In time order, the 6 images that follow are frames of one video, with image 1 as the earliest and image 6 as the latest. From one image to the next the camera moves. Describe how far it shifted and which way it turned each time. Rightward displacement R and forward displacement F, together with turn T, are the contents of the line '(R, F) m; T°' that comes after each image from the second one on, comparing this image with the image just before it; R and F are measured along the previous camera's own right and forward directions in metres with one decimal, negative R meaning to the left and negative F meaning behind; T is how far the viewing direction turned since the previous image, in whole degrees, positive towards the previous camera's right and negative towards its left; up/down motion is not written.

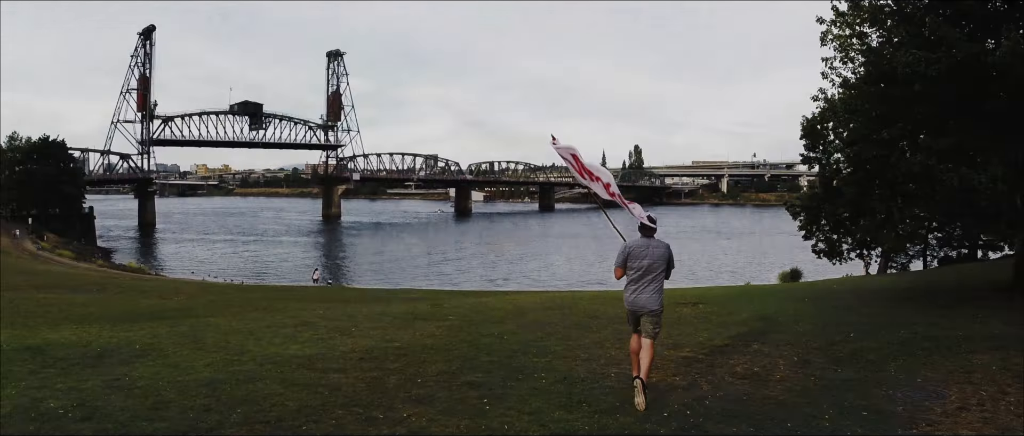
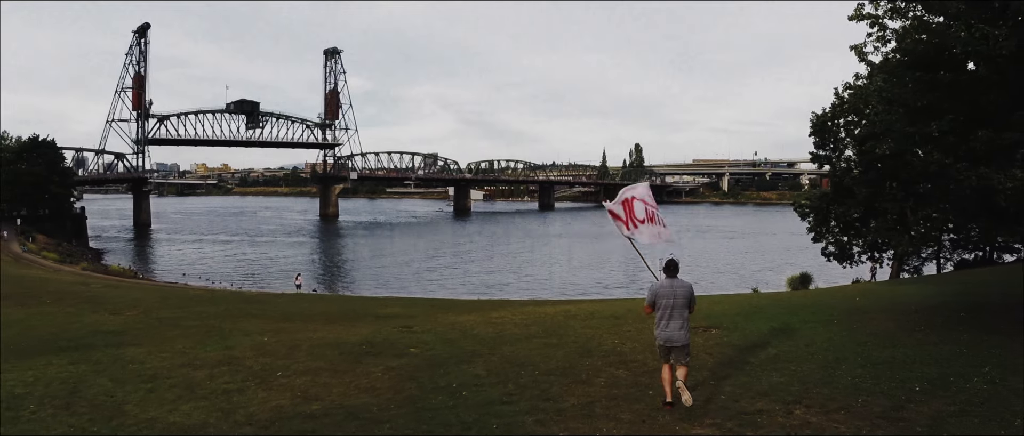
(+0.2, +0.9) m; 0°
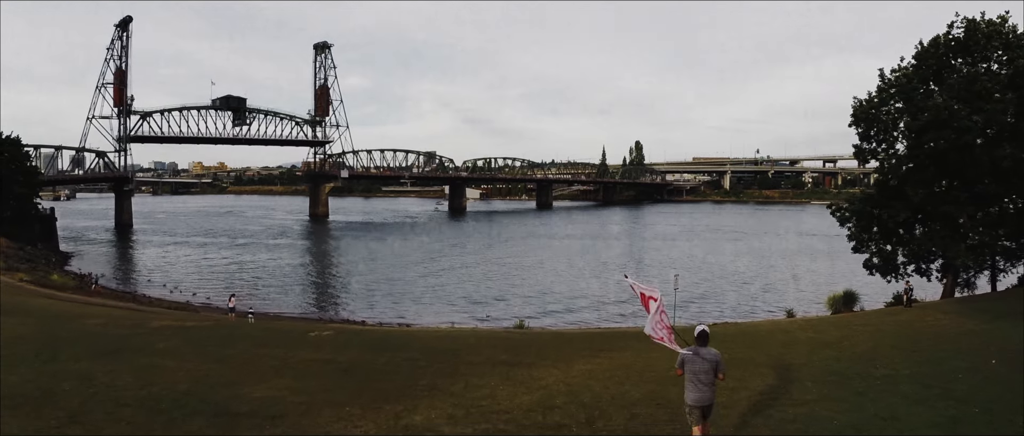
(+0.3, +2.8) m; 0°
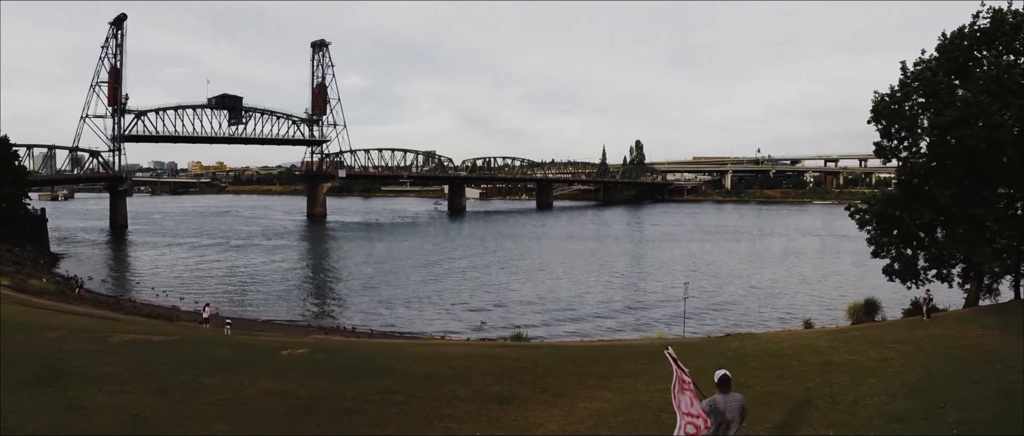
(+0.1, +0.9) m; 0°
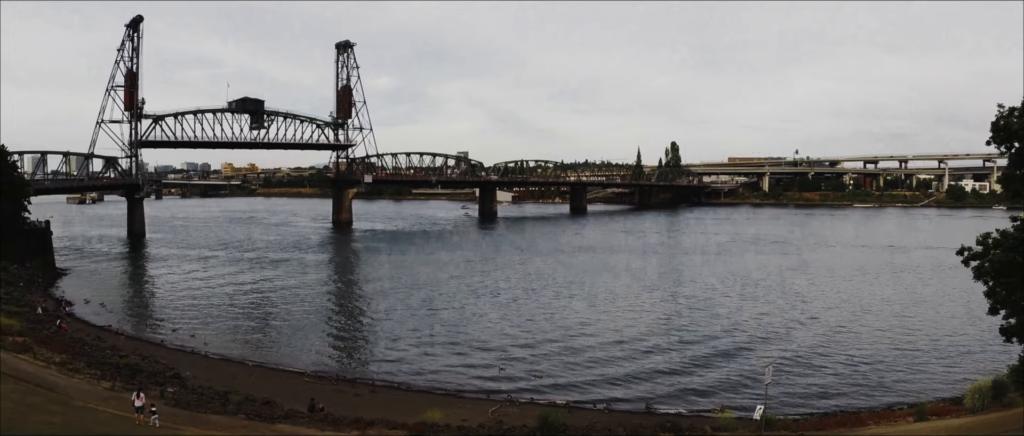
(0.0, +3.5) m; -3°
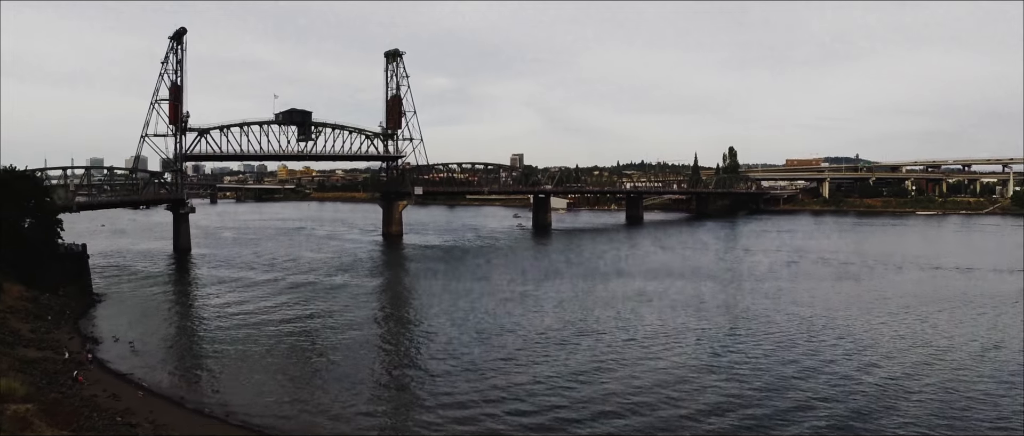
(-0.7, +3.4) m; -4°
